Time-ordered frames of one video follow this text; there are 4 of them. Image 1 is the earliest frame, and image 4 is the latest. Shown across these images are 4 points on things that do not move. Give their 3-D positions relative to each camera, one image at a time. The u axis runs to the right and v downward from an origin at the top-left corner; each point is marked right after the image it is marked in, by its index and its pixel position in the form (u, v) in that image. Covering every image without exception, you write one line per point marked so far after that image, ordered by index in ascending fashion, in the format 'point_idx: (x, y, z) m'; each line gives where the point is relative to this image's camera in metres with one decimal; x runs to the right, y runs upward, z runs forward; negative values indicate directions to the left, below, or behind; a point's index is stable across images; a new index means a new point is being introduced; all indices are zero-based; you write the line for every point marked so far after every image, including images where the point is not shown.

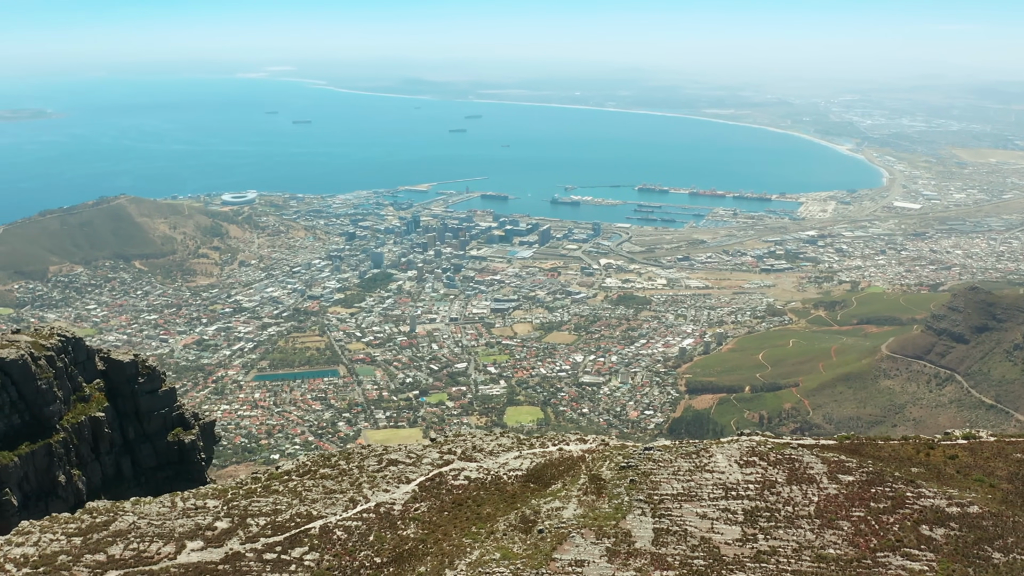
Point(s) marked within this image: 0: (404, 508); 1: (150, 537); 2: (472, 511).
0: (-2.9, -5.9, +19.8) m
1: (-9.3, -6.4, +18.9) m
2: (-1.1, -5.9, +19.5) m
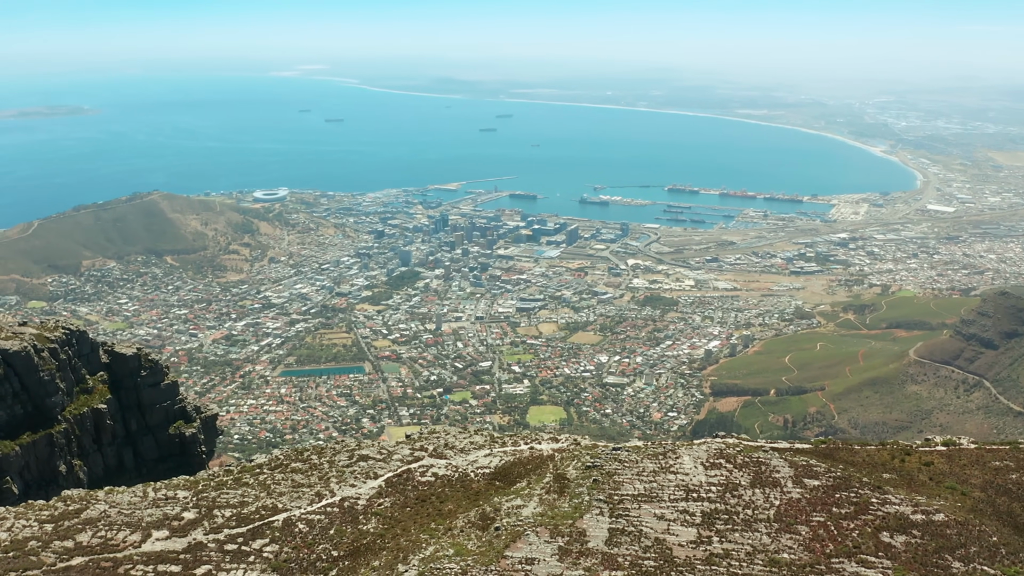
0: (-3.9, -5.8, +20.1) m
1: (-10.3, -6.2, +19.3) m
2: (-2.1, -5.9, +19.7) m
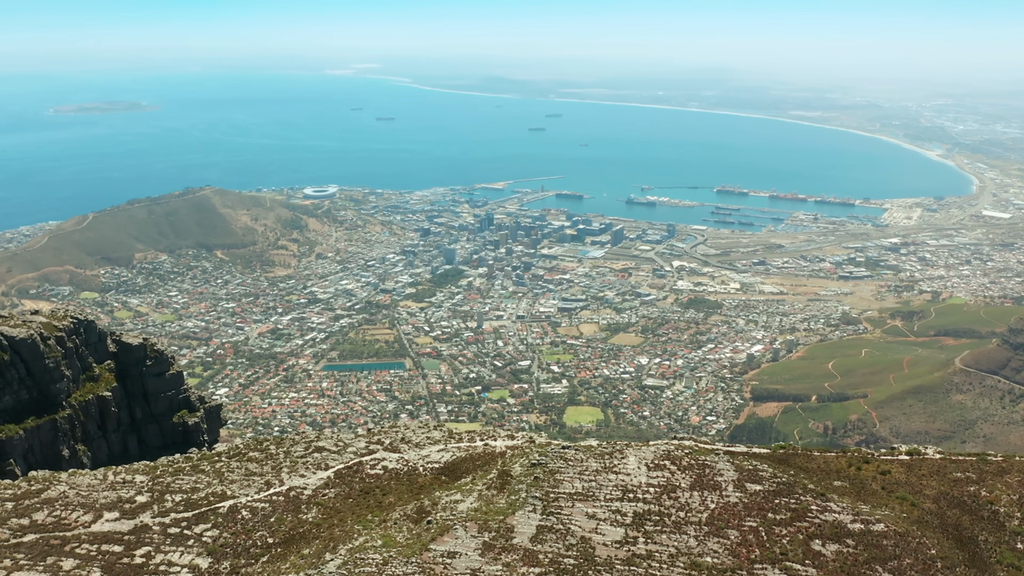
0: (-5.5, -5.7, +20.5) m
1: (-11.9, -6.0, +20.1) m
2: (-3.7, -5.8, +20.0) m
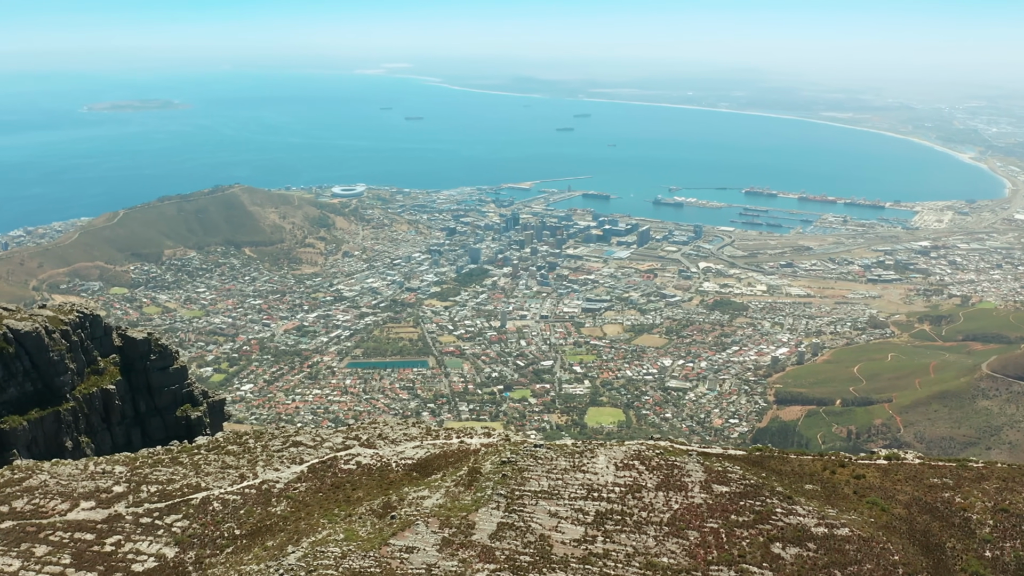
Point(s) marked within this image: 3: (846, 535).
0: (-6.4, -5.6, +20.8) m
1: (-12.8, -5.8, +20.6) m
2: (-4.6, -5.7, +20.3) m
3: (+8.2, -6.1, +18.2) m
